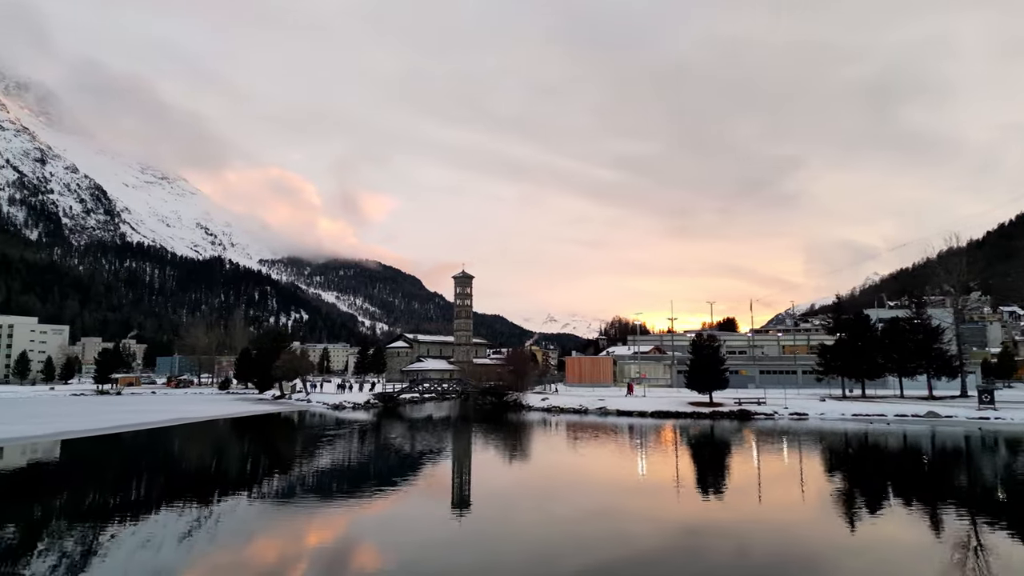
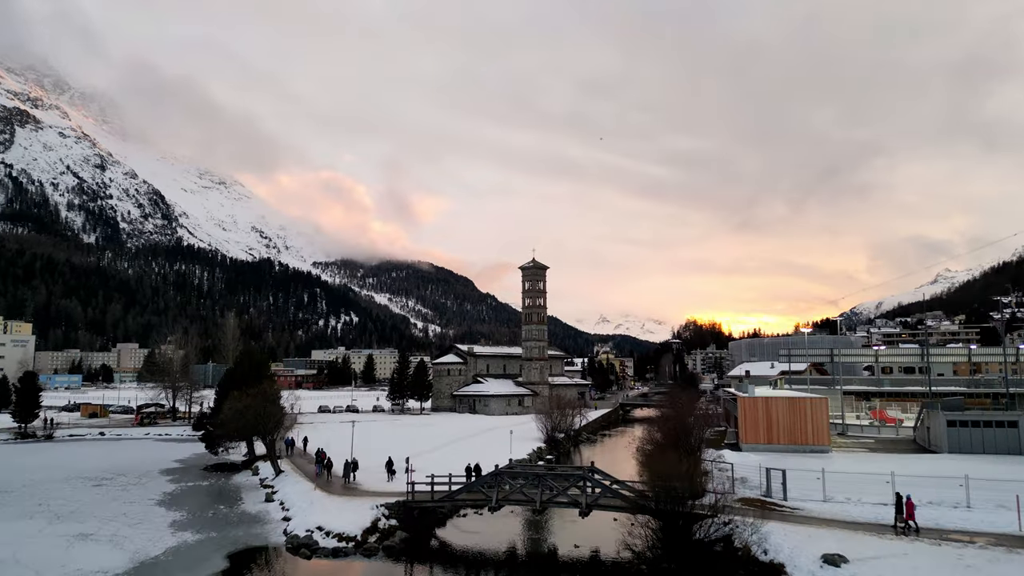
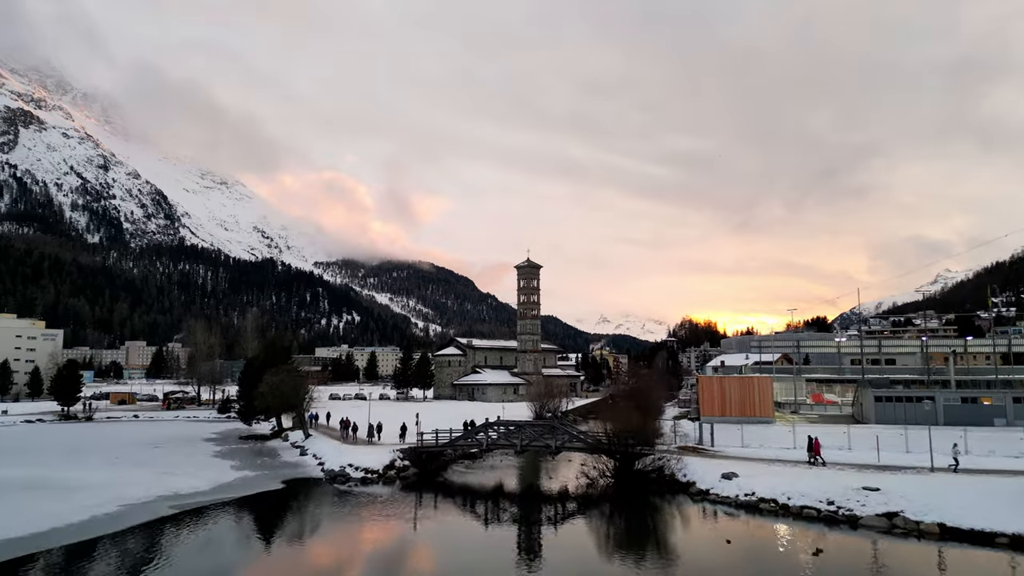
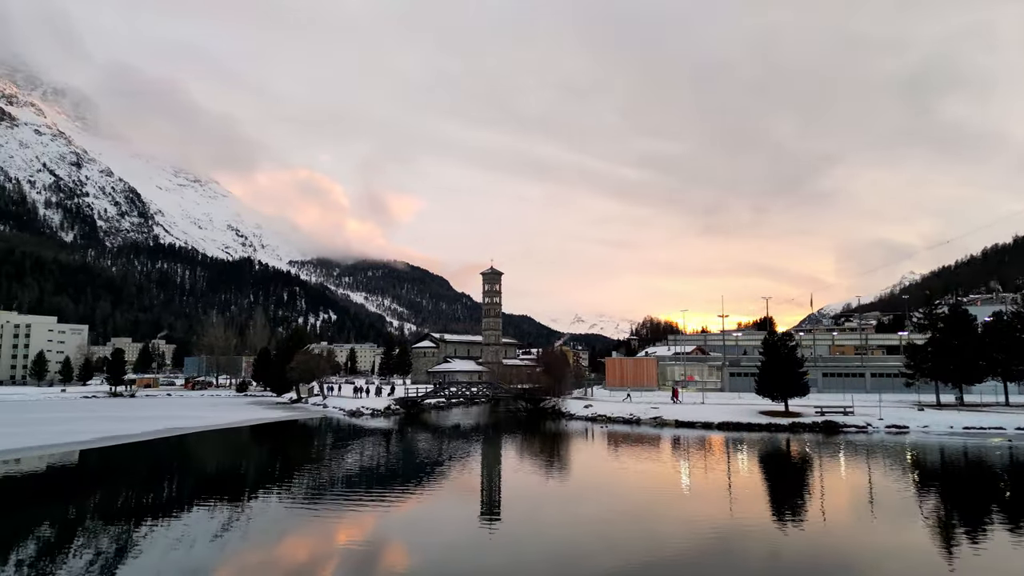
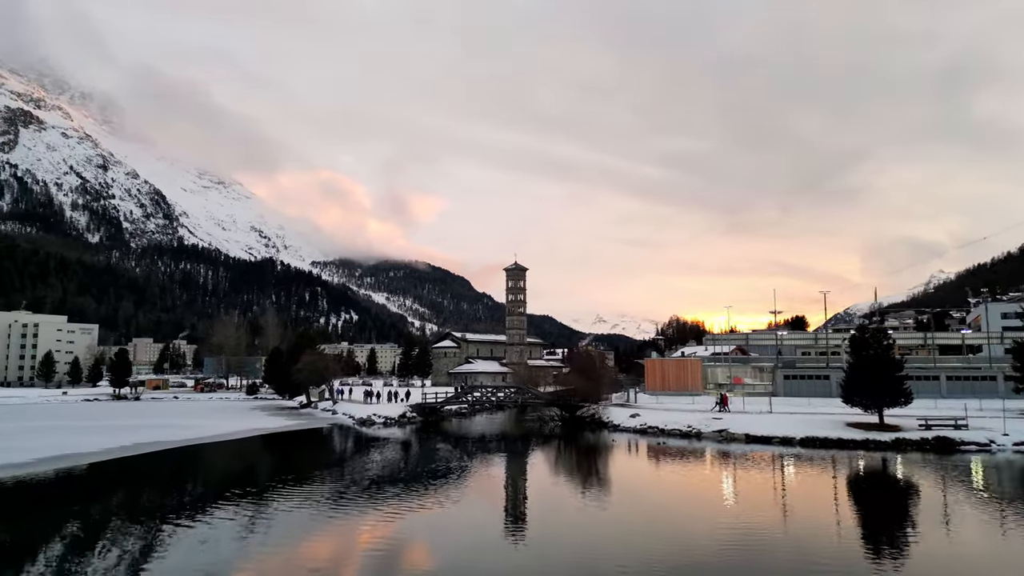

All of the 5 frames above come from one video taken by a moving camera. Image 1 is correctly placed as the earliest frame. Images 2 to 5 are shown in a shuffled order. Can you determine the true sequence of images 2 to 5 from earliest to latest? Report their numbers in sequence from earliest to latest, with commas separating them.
4, 5, 3, 2
